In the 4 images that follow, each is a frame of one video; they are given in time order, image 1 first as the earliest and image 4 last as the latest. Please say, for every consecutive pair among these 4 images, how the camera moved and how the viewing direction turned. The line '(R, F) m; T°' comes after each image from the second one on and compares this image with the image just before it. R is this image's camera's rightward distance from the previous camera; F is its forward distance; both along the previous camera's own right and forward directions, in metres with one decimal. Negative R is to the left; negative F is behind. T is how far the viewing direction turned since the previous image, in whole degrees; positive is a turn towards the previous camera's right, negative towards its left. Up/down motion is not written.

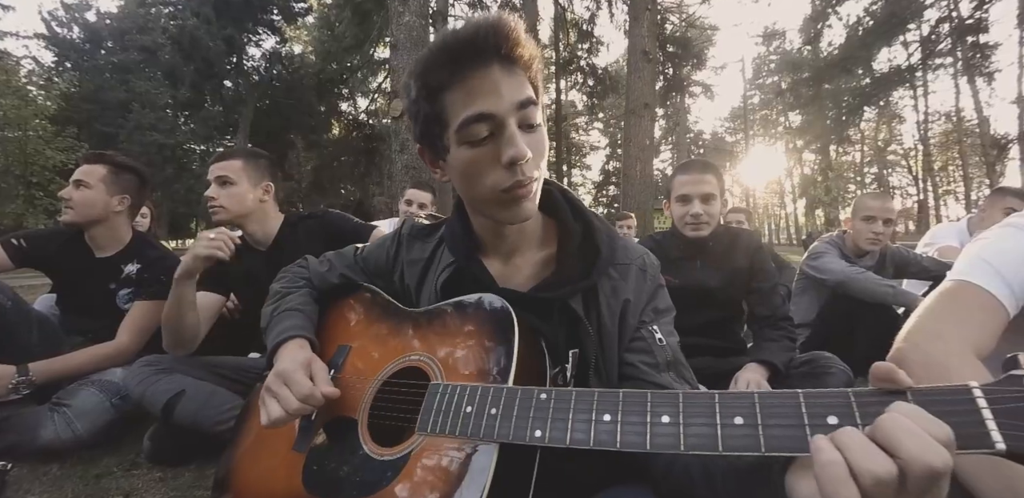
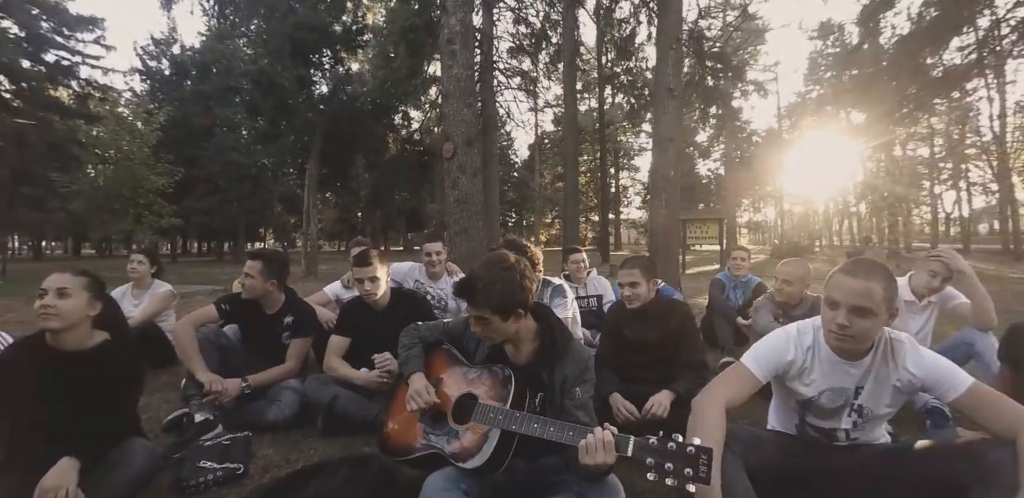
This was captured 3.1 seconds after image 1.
(+0.2, -1.0) m; -6°
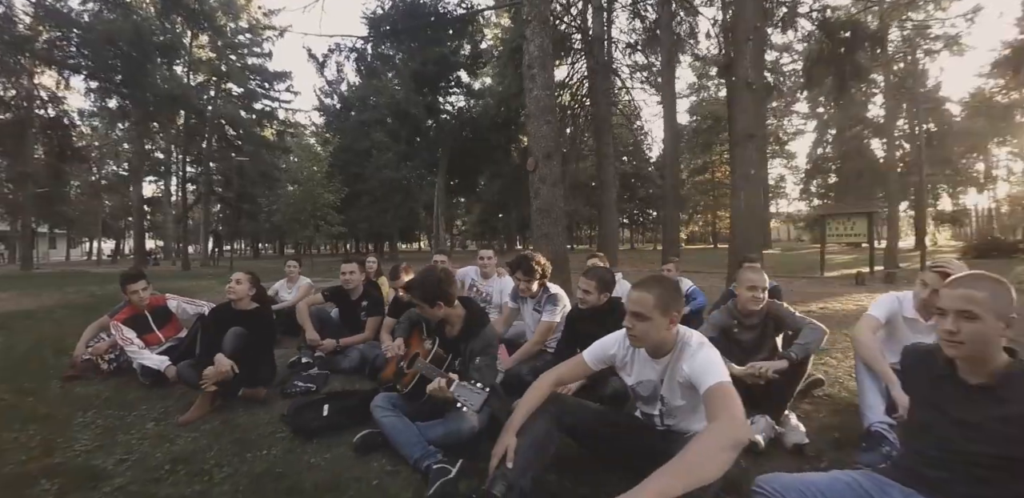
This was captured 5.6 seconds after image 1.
(+1.3, -0.9) m; -17°
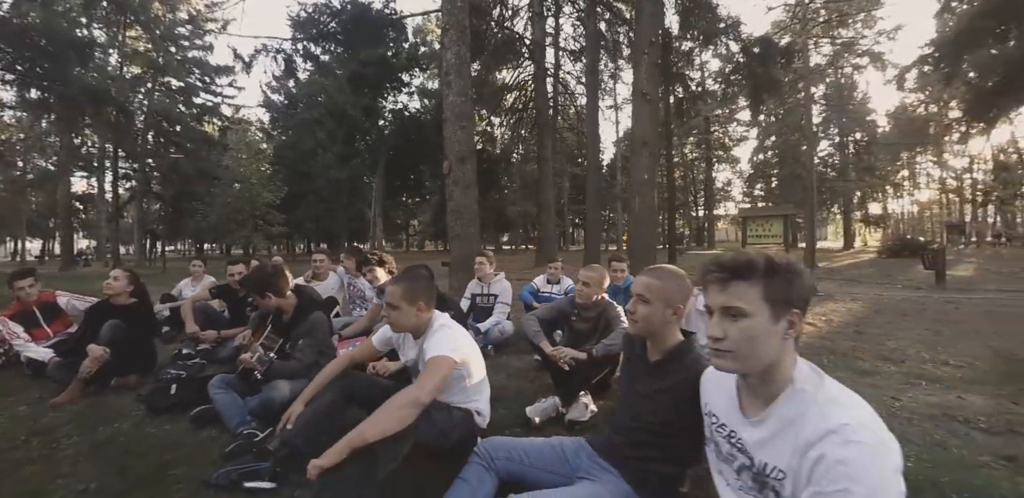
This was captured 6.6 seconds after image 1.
(+1.0, -0.6) m; +4°
